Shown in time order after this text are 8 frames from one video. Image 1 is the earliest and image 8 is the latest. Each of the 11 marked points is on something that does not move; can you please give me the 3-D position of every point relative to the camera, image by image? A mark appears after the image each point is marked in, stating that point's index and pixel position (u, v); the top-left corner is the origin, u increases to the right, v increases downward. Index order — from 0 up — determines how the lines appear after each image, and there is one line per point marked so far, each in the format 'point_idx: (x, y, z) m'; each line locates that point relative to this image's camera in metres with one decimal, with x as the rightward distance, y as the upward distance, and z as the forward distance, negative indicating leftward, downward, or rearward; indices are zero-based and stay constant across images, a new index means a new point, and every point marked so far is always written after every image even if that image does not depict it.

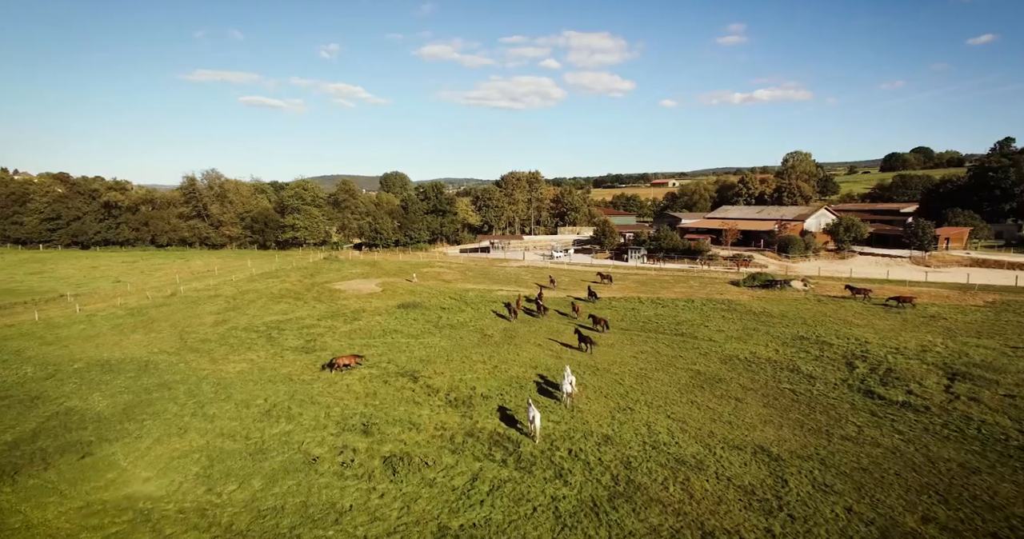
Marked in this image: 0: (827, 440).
0: (+10.0, -5.4, +17.8) m
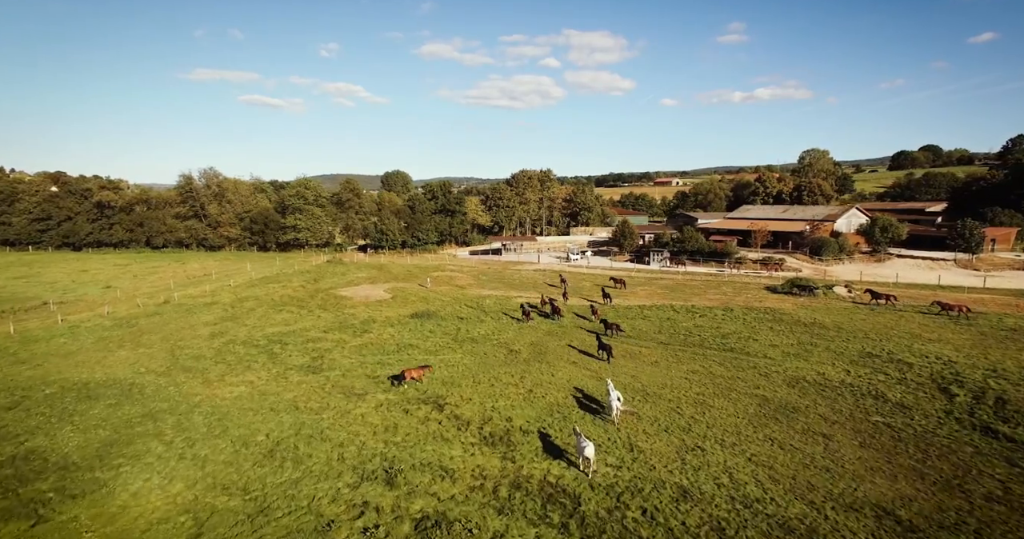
0: (+11.5, -5.9, +14.4) m
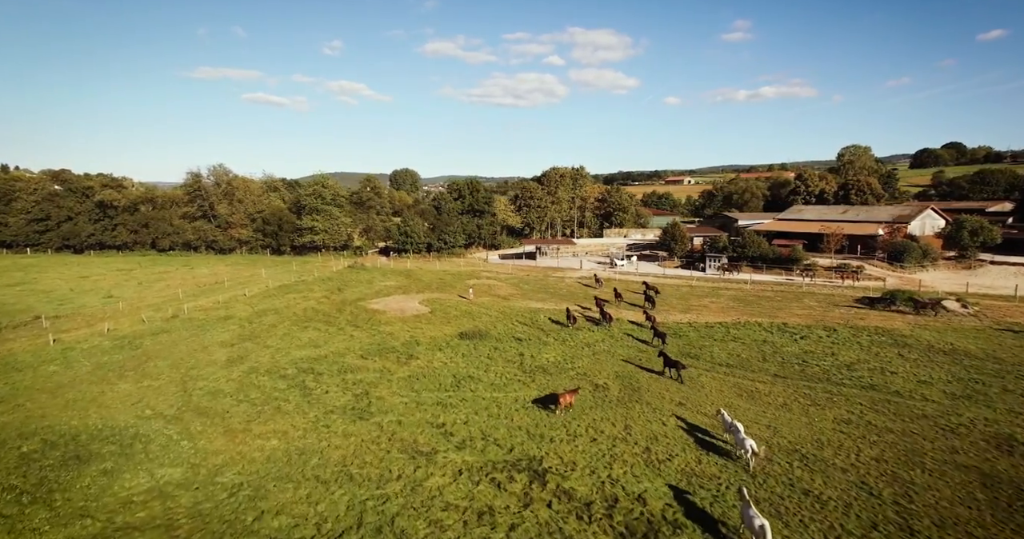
0: (+15.2, -6.7, +8.8) m
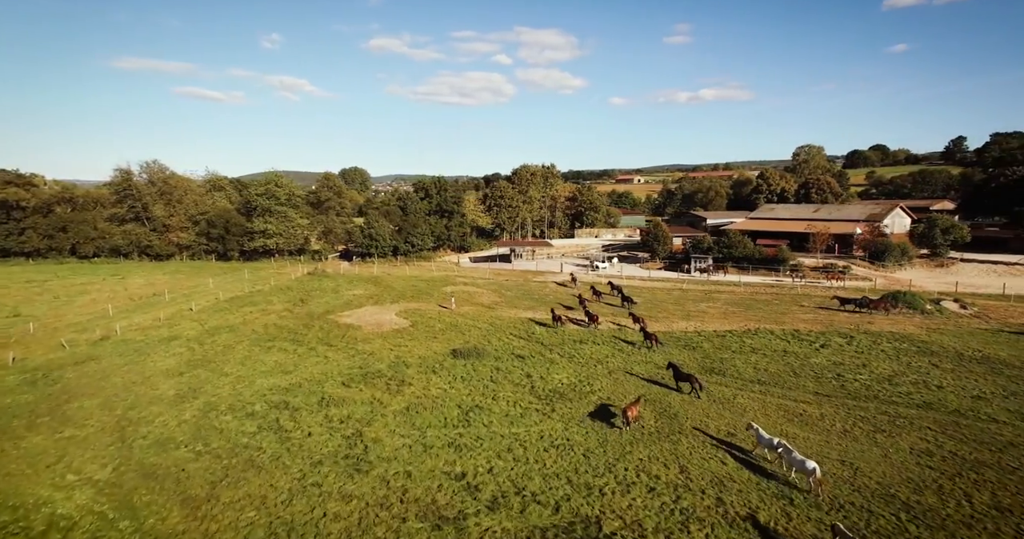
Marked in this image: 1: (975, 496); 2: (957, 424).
0: (+17.3, -6.9, +6.6) m
1: (+12.4, -6.1, +15.3) m
2: (+15.3, -5.4, +19.7) m
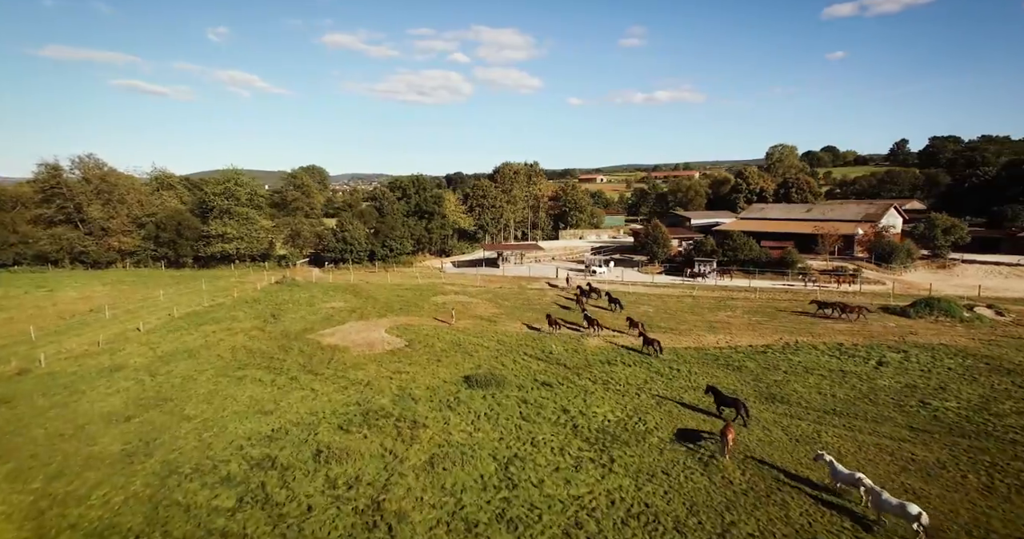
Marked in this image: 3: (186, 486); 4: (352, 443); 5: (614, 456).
0: (+20.0, -7.3, +3.5) m
1: (+14.4, -6.6, +11.9) m
2: (+17.0, -5.8, +16.5) m
3: (-9.4, -6.3, +16.5) m
4: (-5.5, -5.8, +19.3) m
5: (+3.3, -6.0, +18.4) m
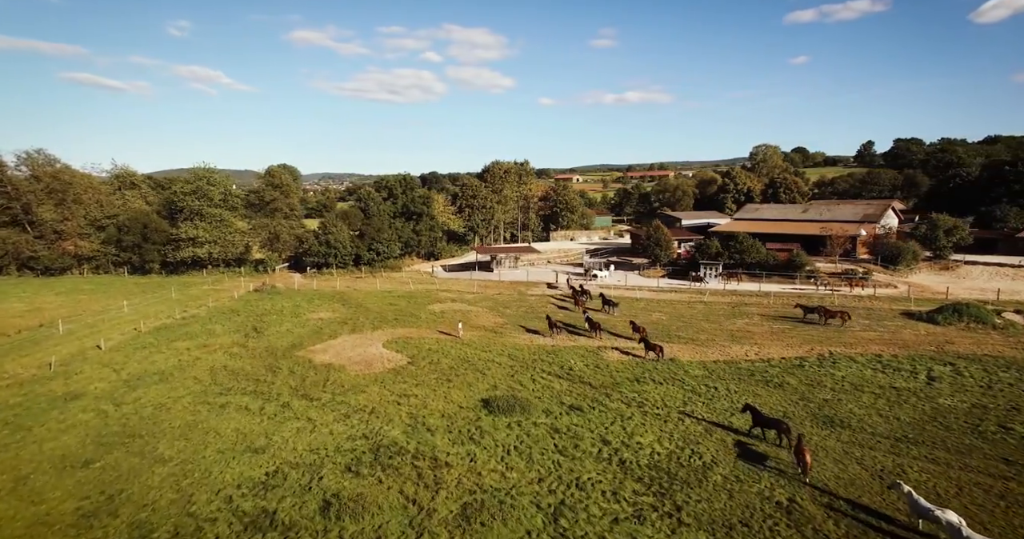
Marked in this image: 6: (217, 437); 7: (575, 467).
0: (+22.0, -7.6, +1.6) m
1: (+16.0, -6.9, +9.7) m
2: (+18.4, -6.1, +14.4) m
3: (-8.0, -6.7, +13.2) m
4: (-4.2, -6.2, +16.1) m
5: (+4.6, -6.4, +15.7) m
6: (-10.2, -5.8, +19.7) m
7: (+1.9, -6.1, +17.5) m
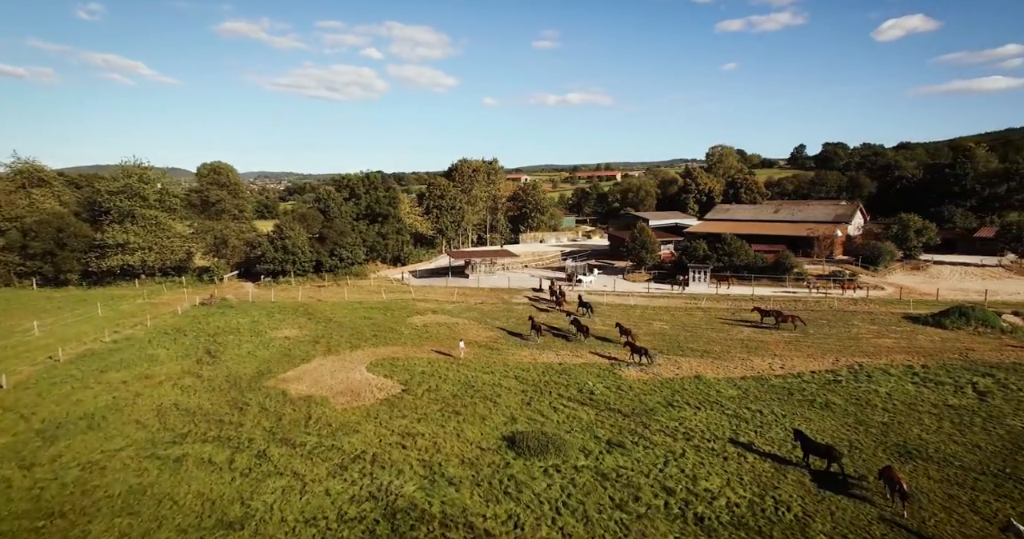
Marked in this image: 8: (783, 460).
0: (+24.9, -7.8, +0.3) m
1: (+18.2, -7.1, +7.8) m
2: (+20.1, -6.3, +12.7) m
3: (-6.1, -7.2, +8.9) m
4: (-2.6, -6.7, +12.2) m
5: (+6.2, -6.8, +12.6) m
6: (-8.9, -6.3, +15.1) m
7: (+3.4, -6.5, +14.2) m
8: (+9.0, -6.2, +18.0) m
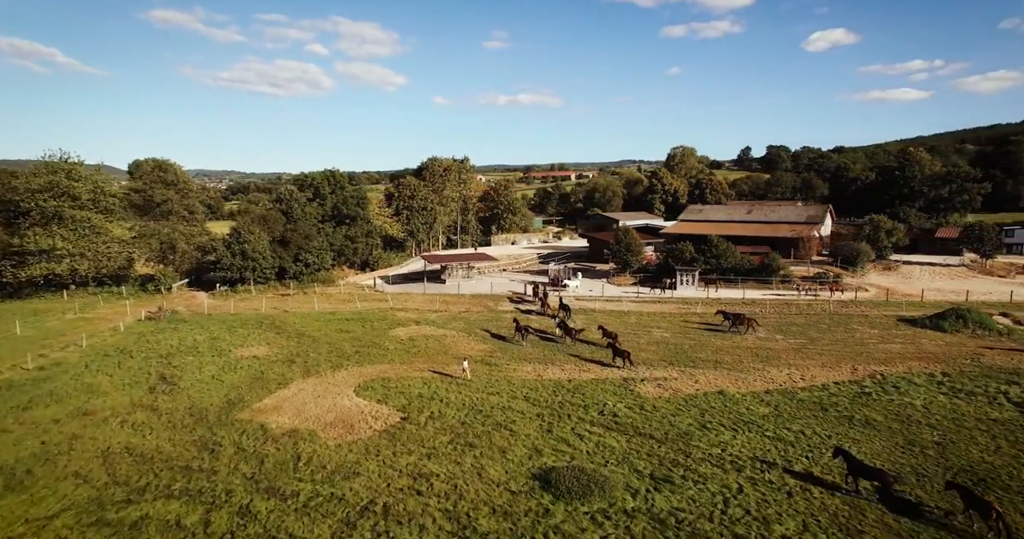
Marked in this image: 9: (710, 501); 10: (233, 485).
0: (+27.4, -7.9, -0.2) m
1: (+20.1, -7.3, +6.7) m
2: (+21.5, -6.5, +11.8) m
3: (-4.2, -7.6, +5.8) m
4: (-1.0, -7.1, +9.4) m
5: (+7.7, -7.1, +10.5) m
6: (-7.6, -6.7, +11.7) m
7: (+4.8, -6.8, +11.8) m
8: (+10.0, -6.4, +16.1) m
9: (+5.4, -6.3, +15.6) m
10: (-7.8, -6.0, +15.9) m
